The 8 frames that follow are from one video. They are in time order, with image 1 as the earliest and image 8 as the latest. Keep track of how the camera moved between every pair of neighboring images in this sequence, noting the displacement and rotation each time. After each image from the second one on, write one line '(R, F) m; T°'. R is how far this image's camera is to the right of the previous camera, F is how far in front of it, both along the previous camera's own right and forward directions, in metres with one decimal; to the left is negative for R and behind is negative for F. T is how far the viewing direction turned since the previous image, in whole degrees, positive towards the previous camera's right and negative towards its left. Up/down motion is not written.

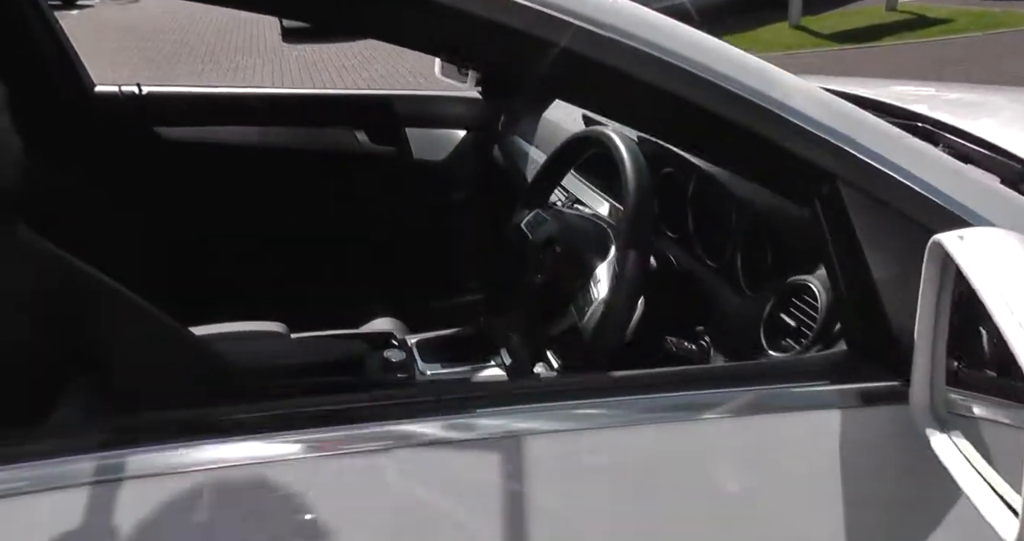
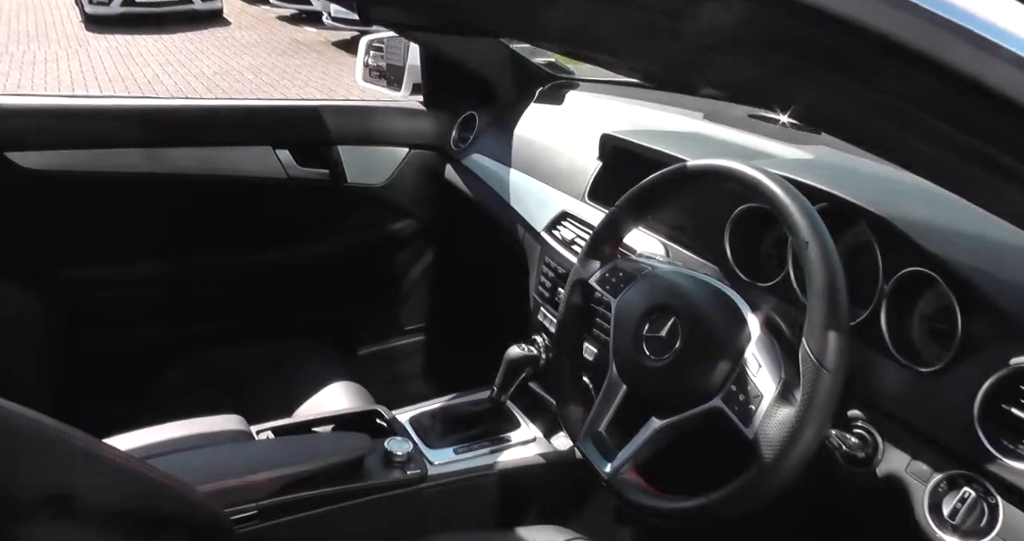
(-0.3, +0.4) m; +12°
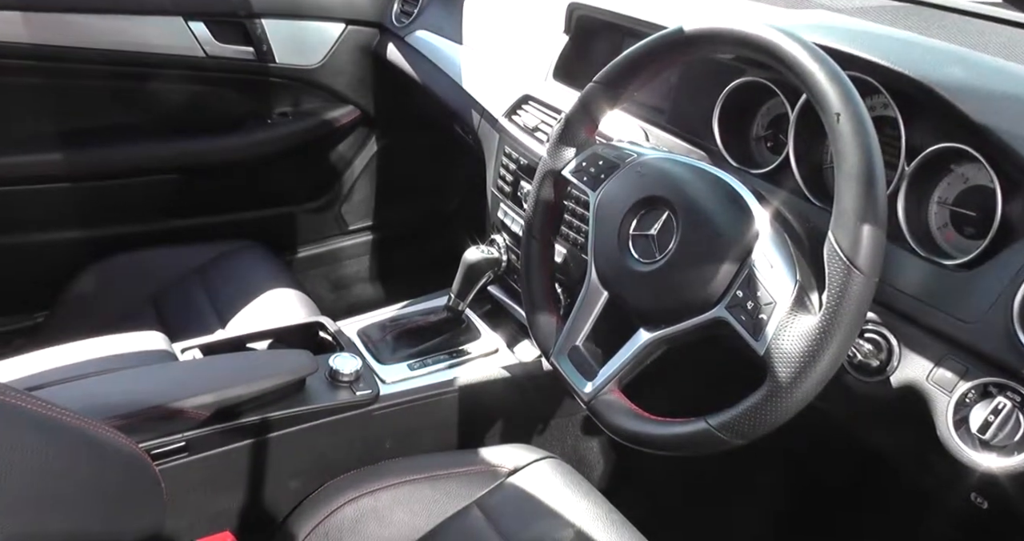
(0.0, +0.2) m; +4°
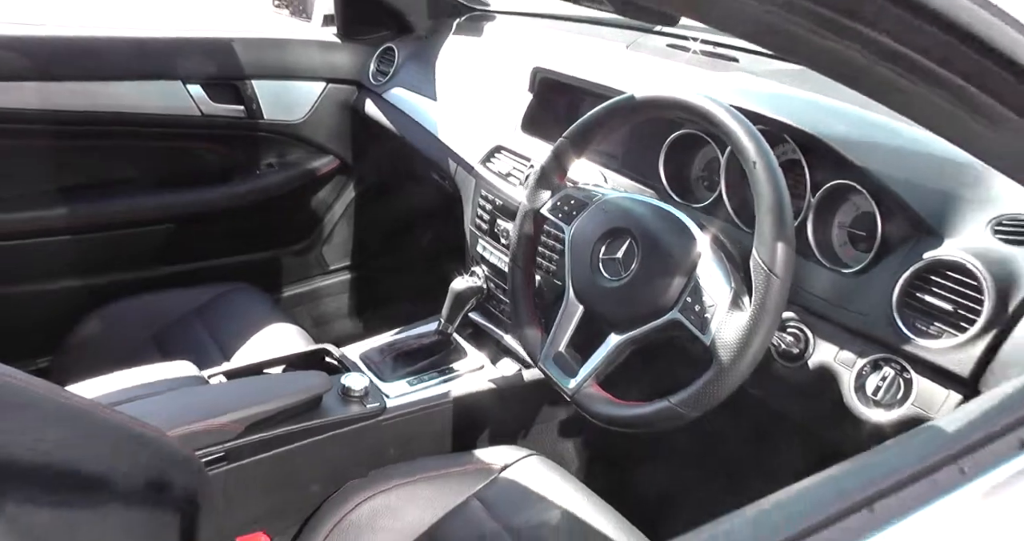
(-0.1, -0.2) m; +4°
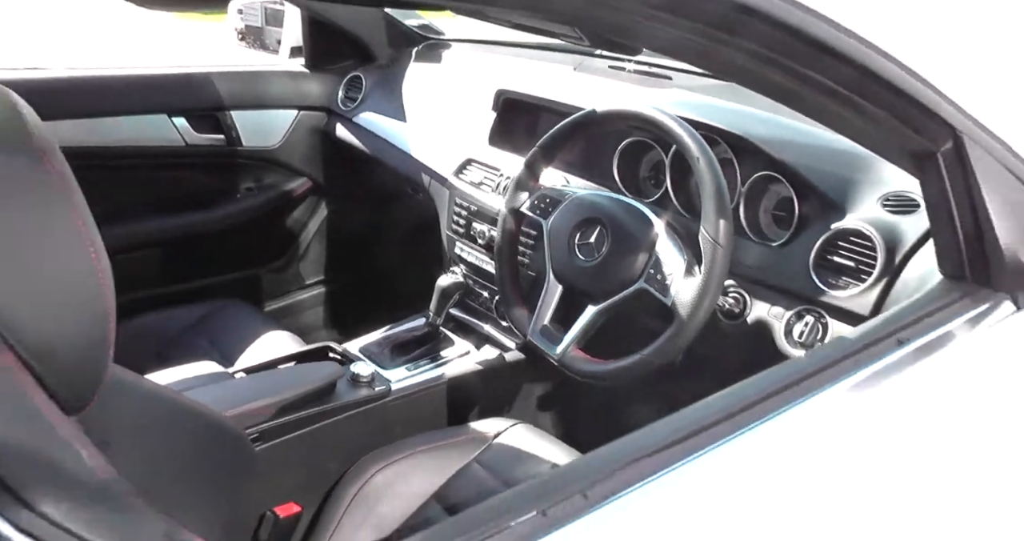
(-0.1, -0.2) m; +5°
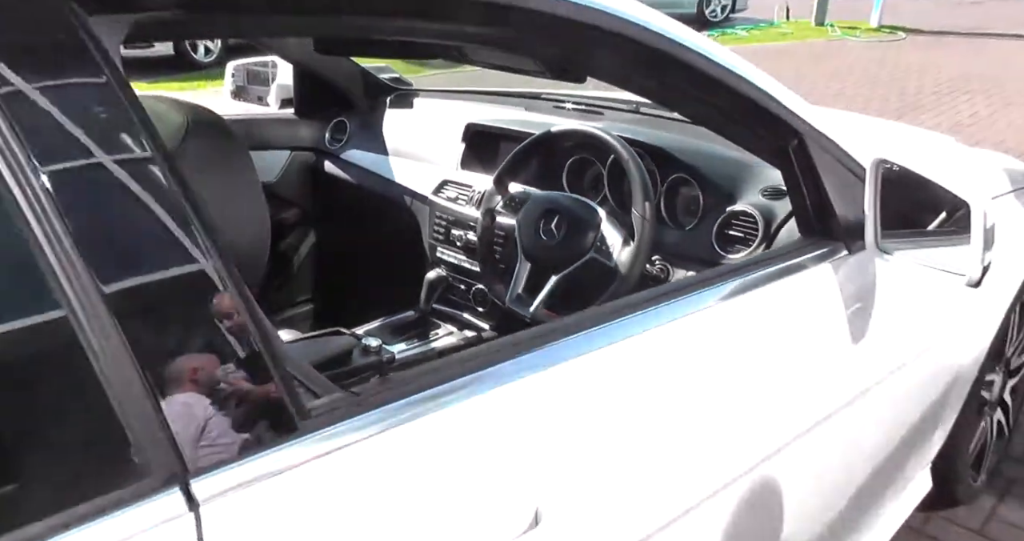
(-0.1, -0.4) m; +5°
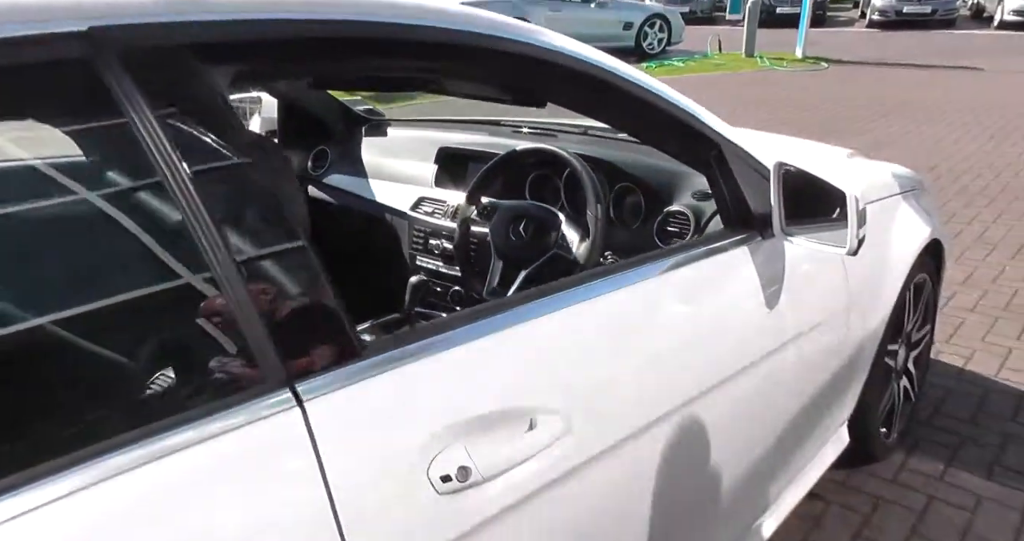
(-0.1, -0.3) m; +4°
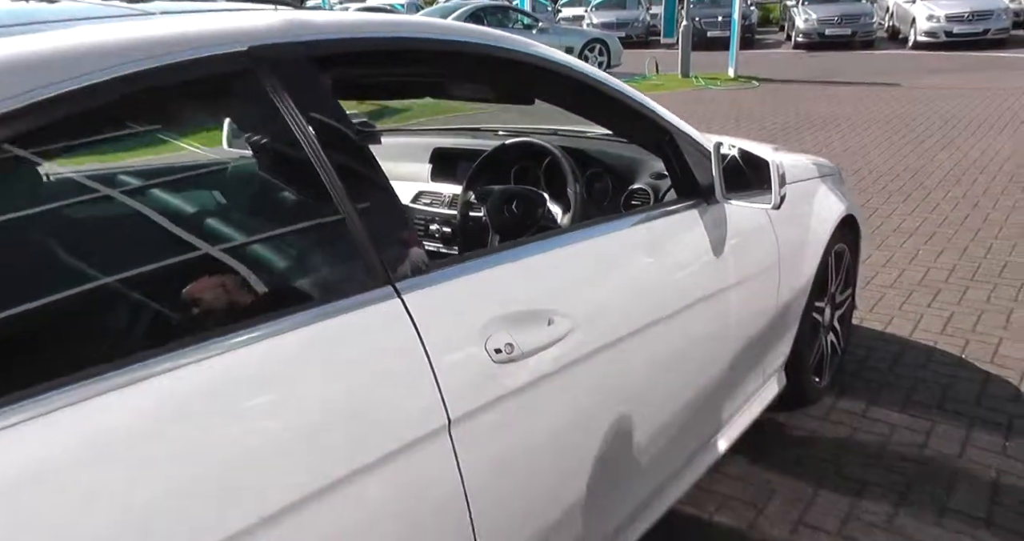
(-0.2, -0.4) m; +4°
